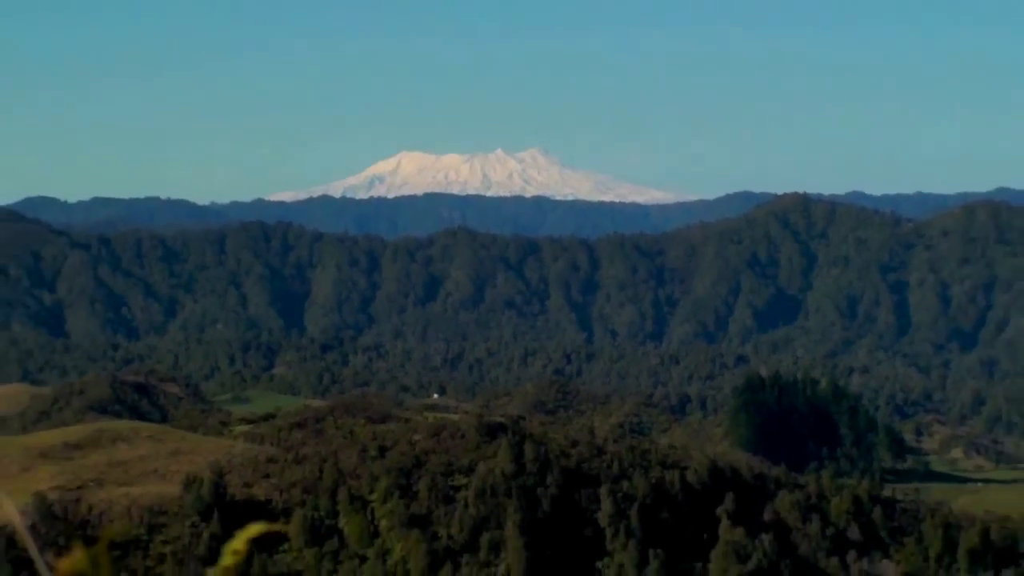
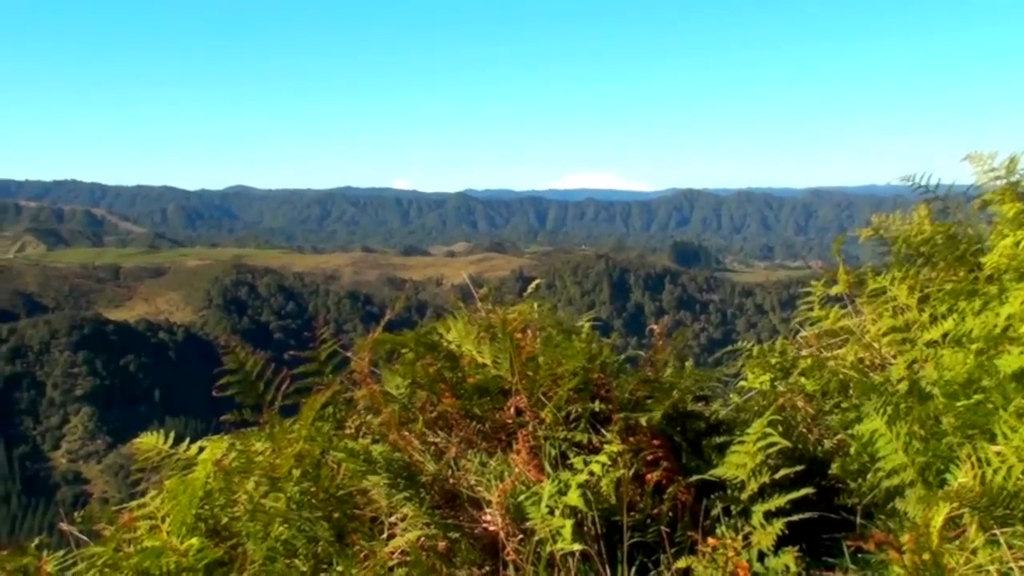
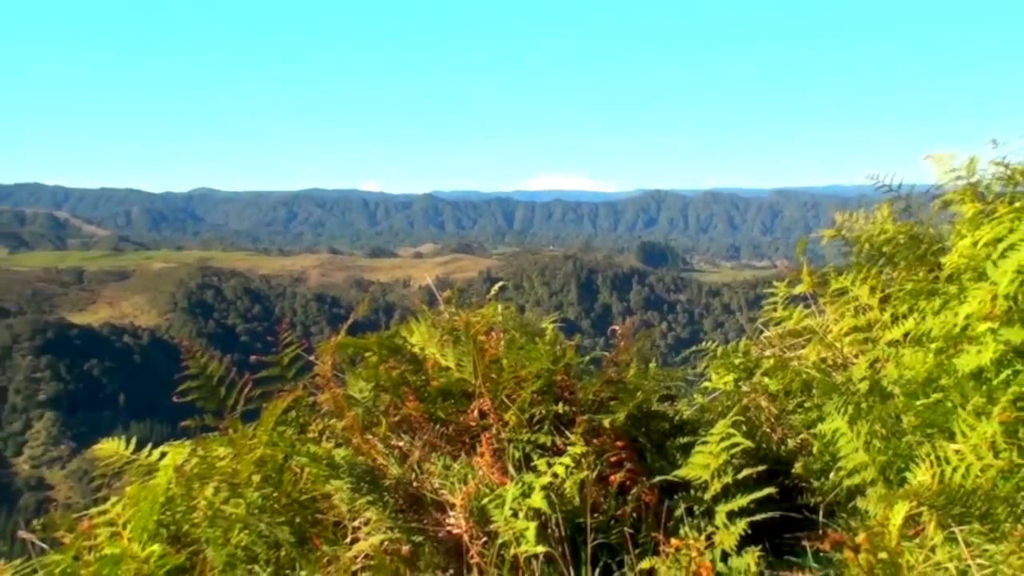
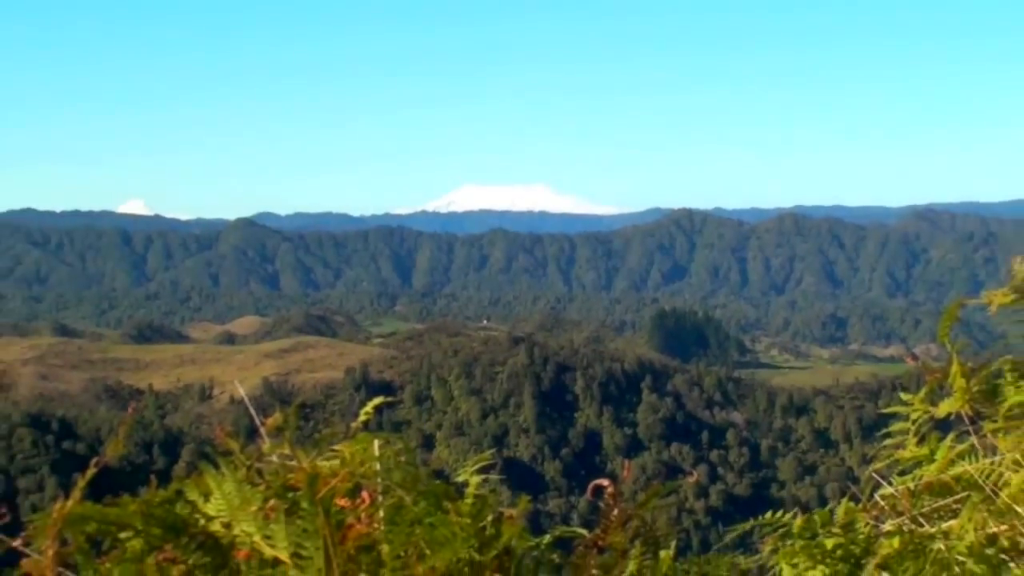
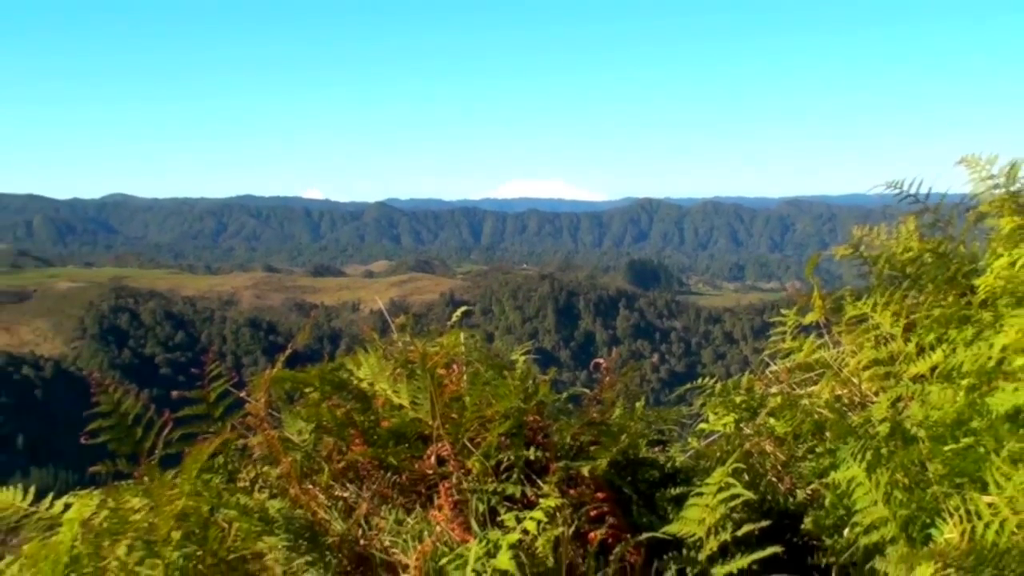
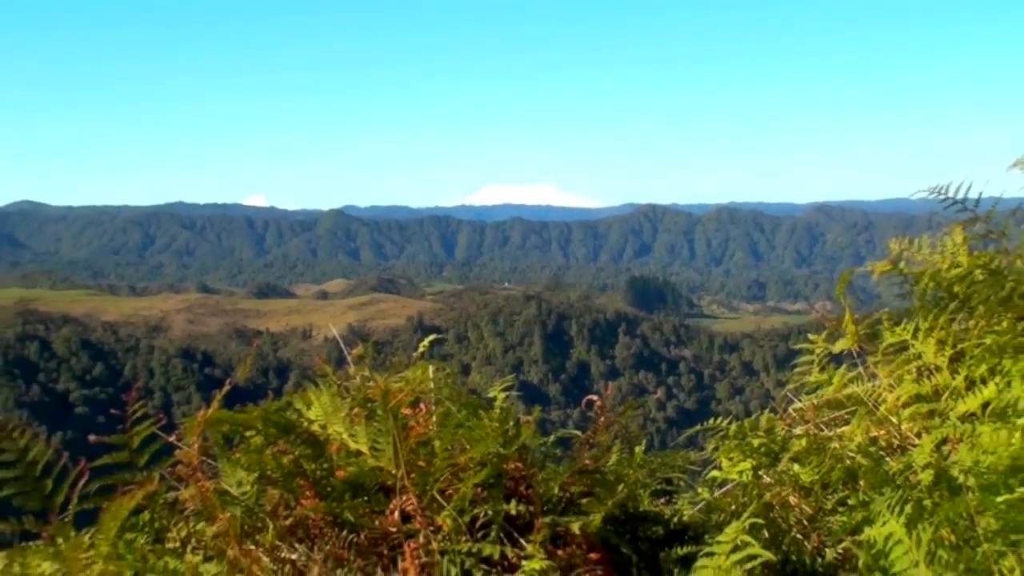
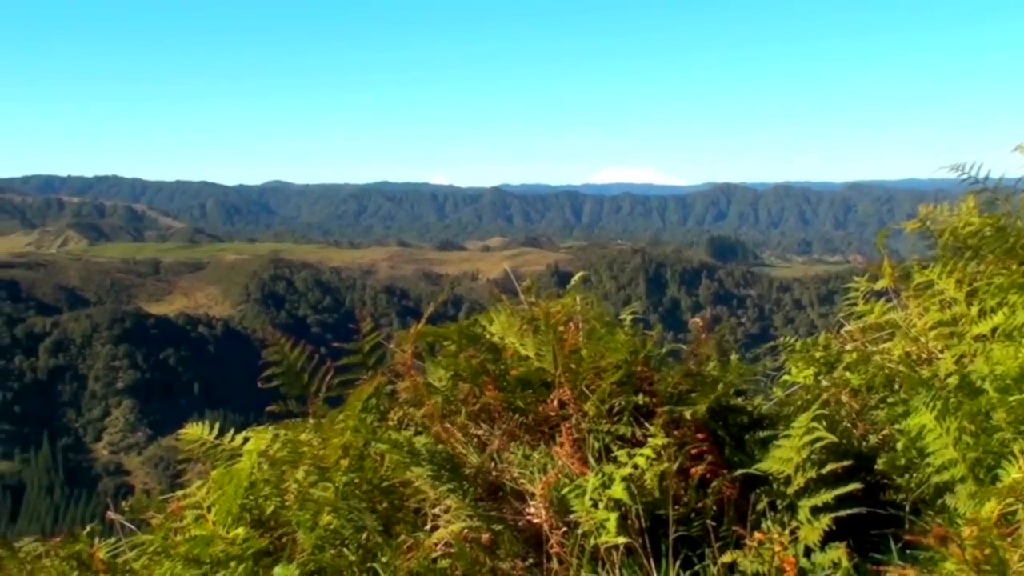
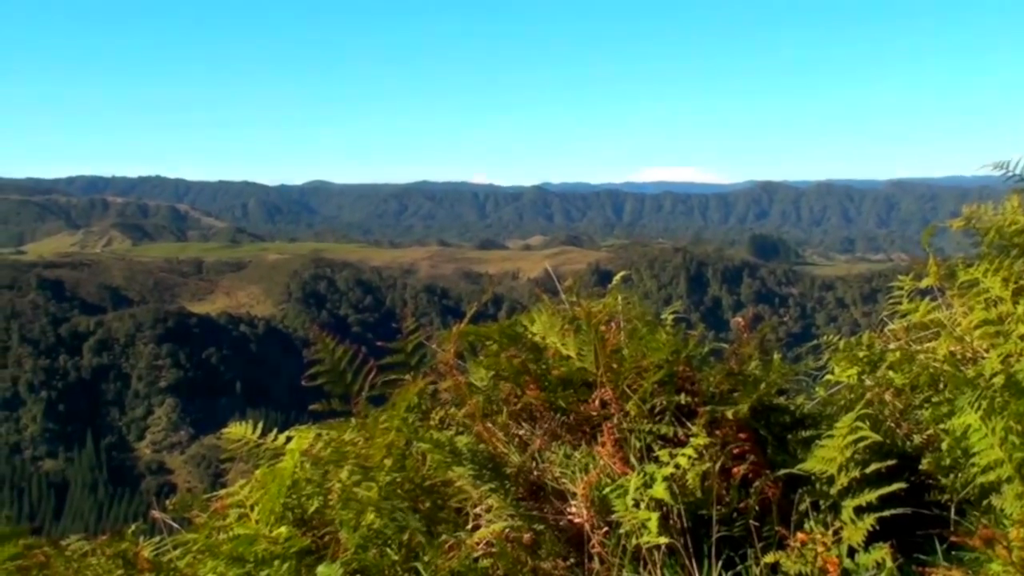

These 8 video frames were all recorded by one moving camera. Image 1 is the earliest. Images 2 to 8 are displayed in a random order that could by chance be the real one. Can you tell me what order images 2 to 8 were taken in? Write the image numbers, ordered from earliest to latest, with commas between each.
4, 6, 5, 3, 2, 7, 8
